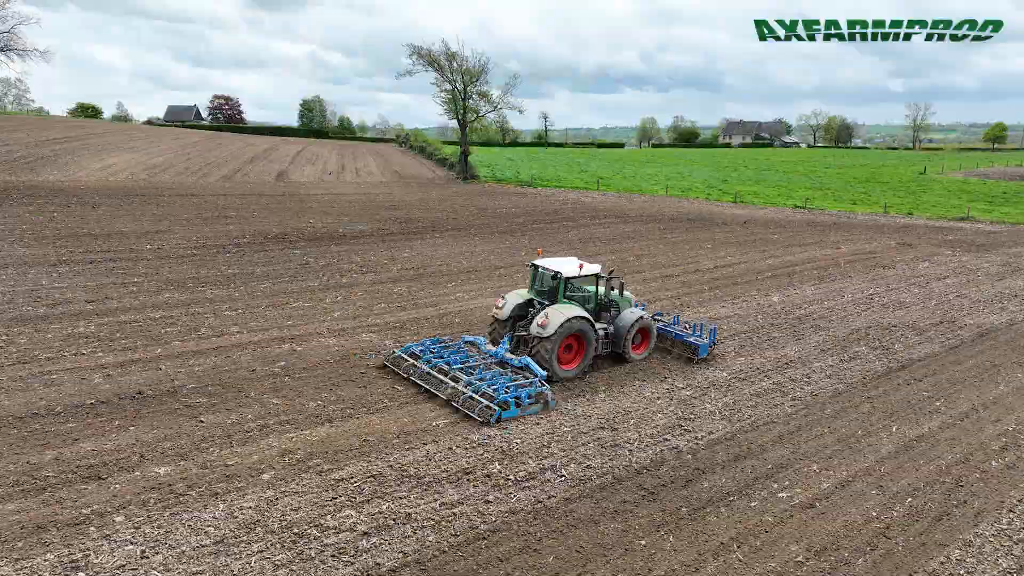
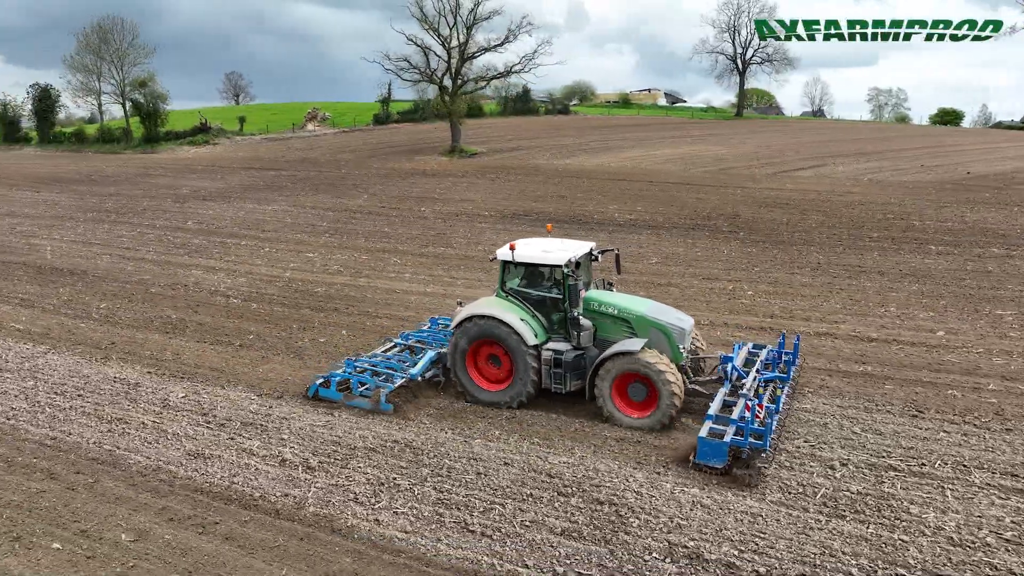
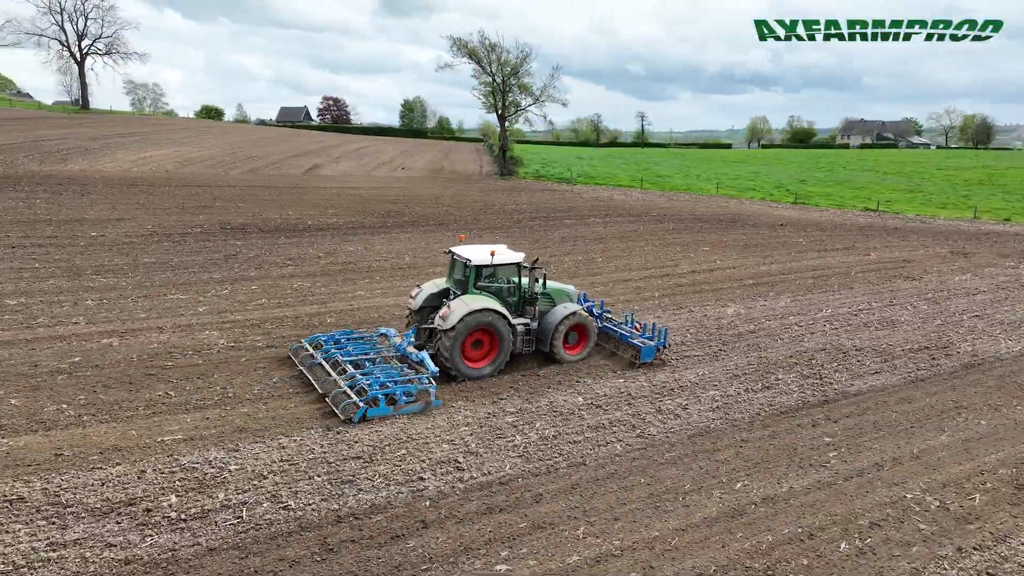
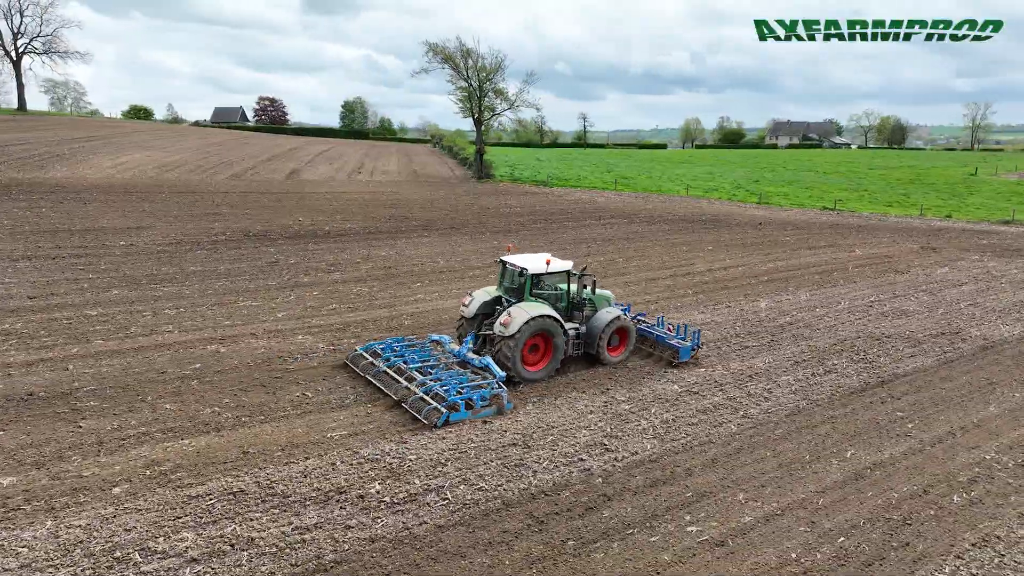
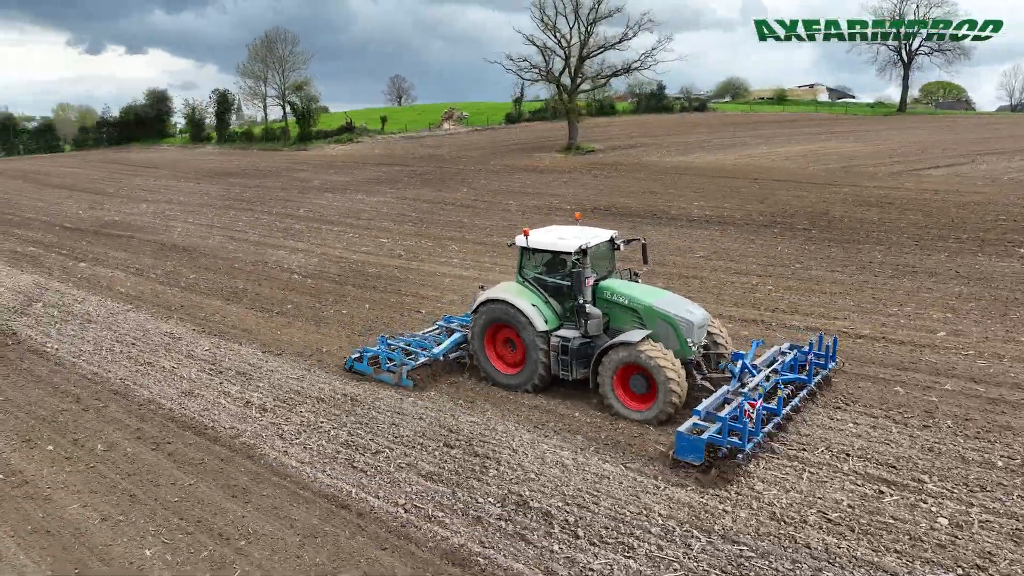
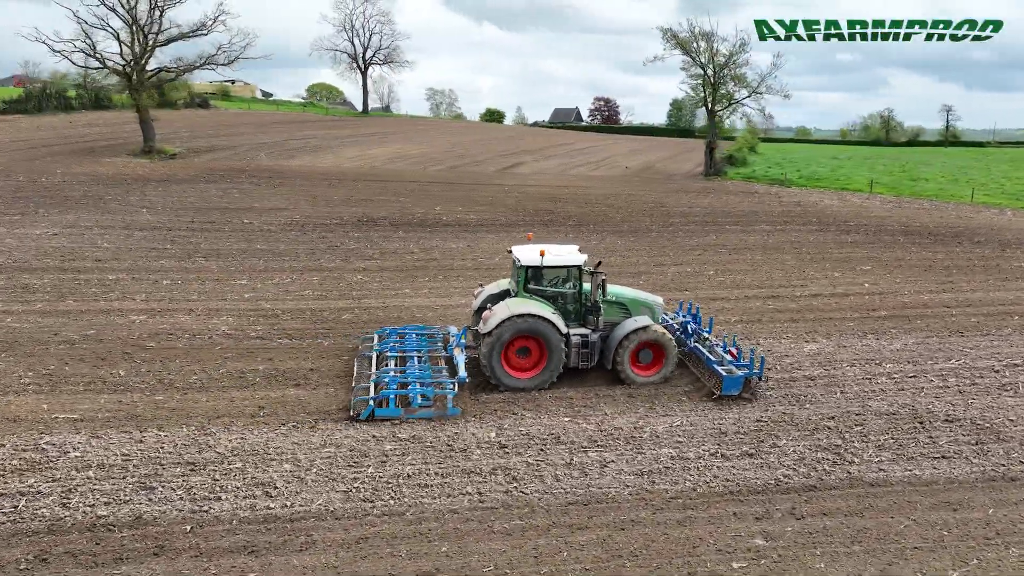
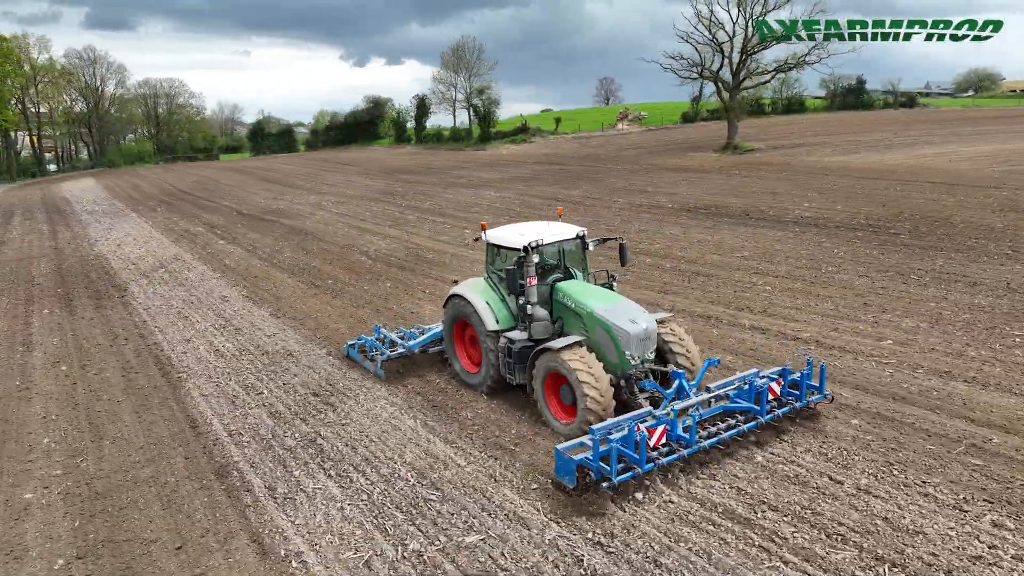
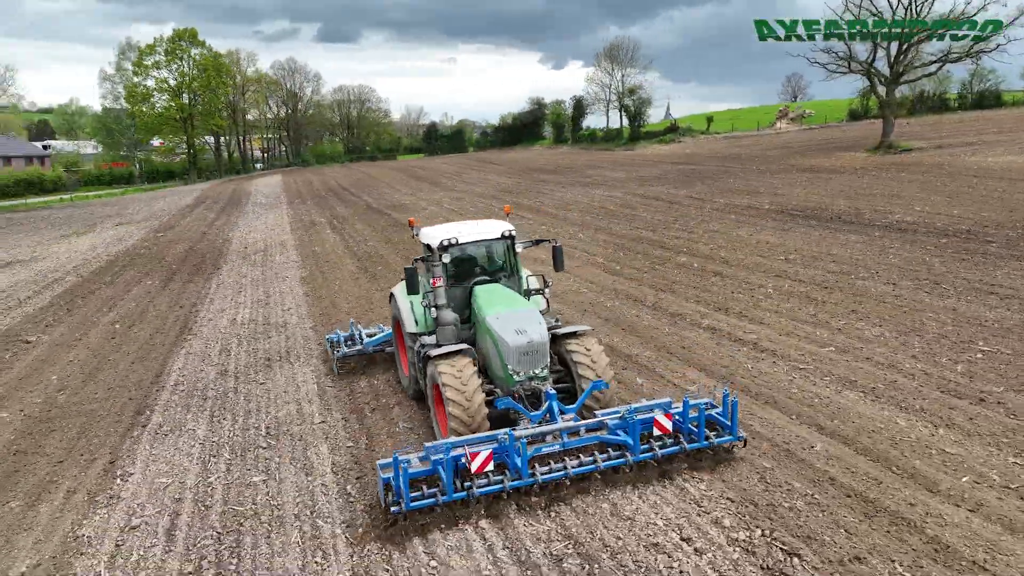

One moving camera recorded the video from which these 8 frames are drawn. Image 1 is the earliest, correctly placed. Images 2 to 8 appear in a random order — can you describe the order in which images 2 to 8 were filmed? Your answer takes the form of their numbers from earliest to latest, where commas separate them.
4, 3, 6, 2, 5, 7, 8
